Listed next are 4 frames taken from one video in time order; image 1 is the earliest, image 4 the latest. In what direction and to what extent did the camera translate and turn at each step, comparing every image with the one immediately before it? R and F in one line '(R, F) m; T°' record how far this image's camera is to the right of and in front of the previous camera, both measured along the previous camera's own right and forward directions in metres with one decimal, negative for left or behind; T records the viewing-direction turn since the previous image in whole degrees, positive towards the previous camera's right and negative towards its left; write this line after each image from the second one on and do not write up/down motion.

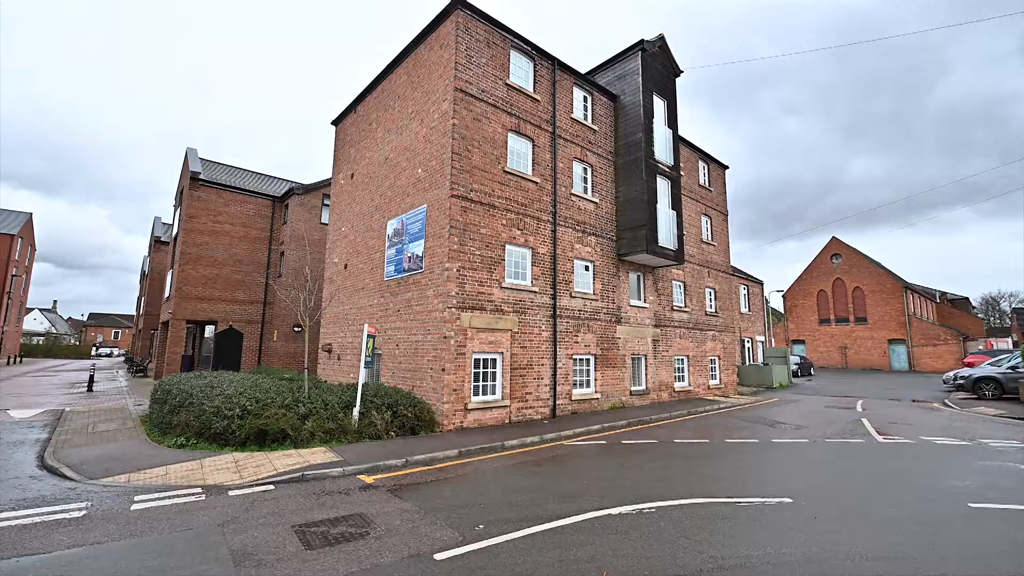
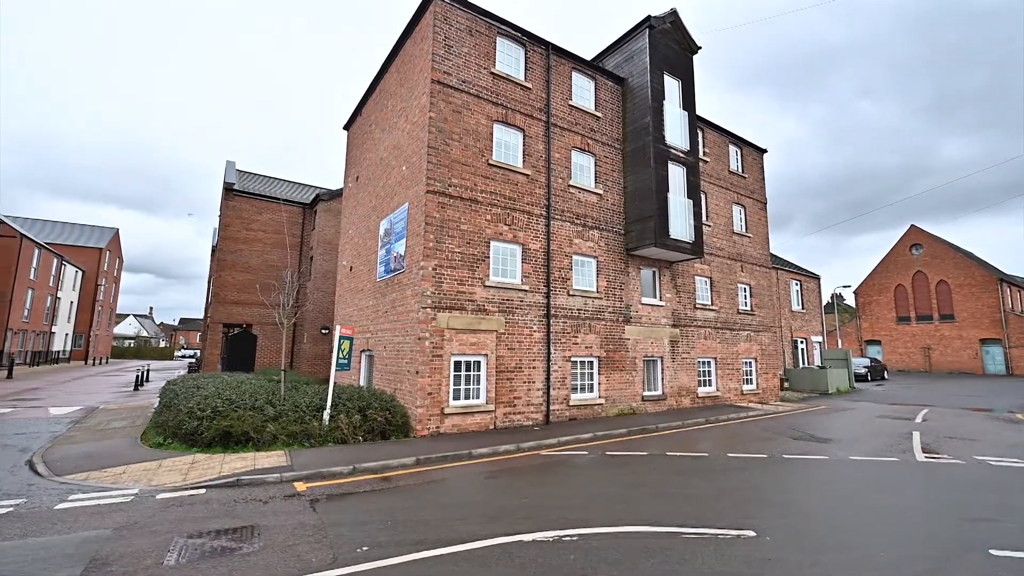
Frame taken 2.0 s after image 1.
(+1.9, +0.8) m; -8°
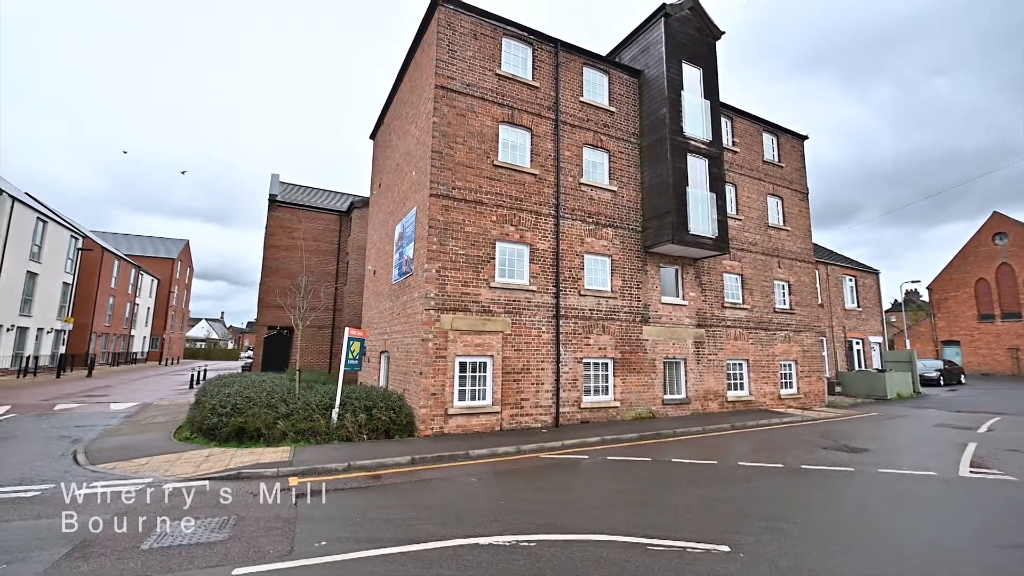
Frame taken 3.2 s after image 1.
(+1.2, +0.1) m; -7°
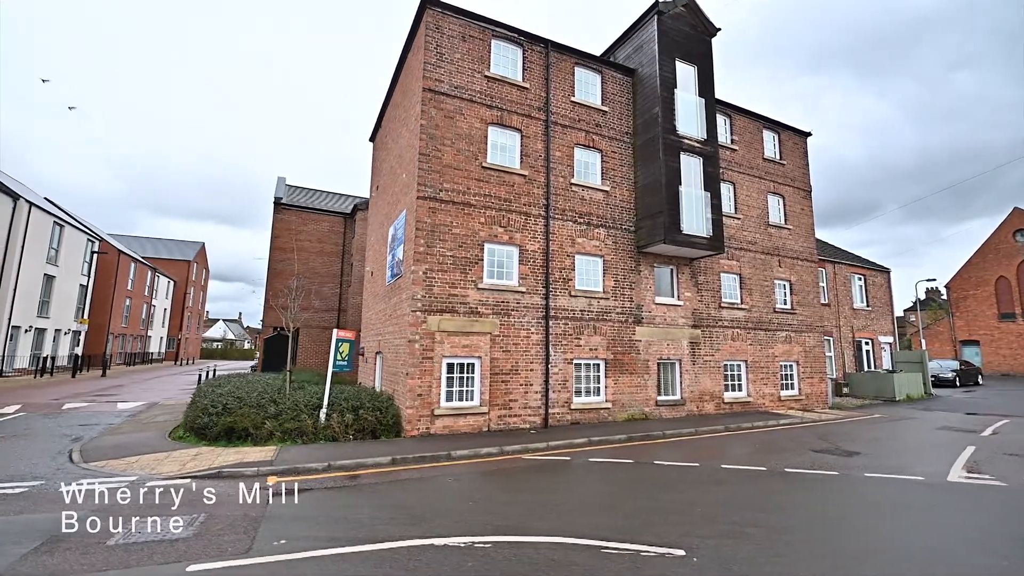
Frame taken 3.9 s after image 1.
(+0.7, 0.0) m; -2°
